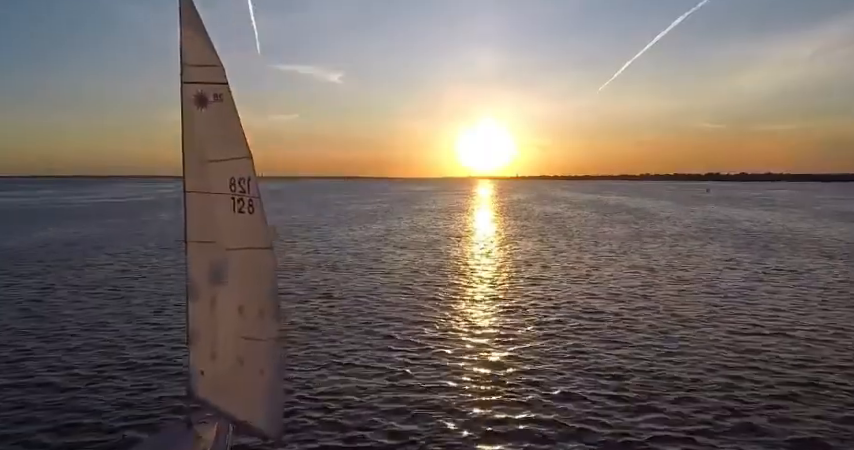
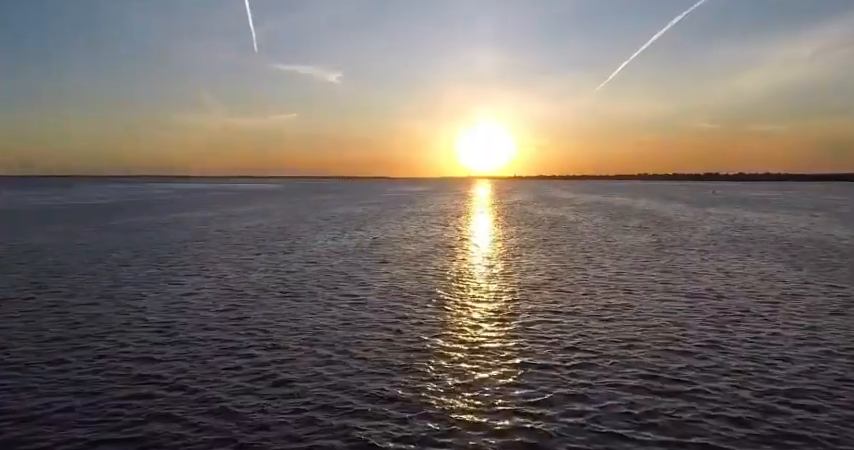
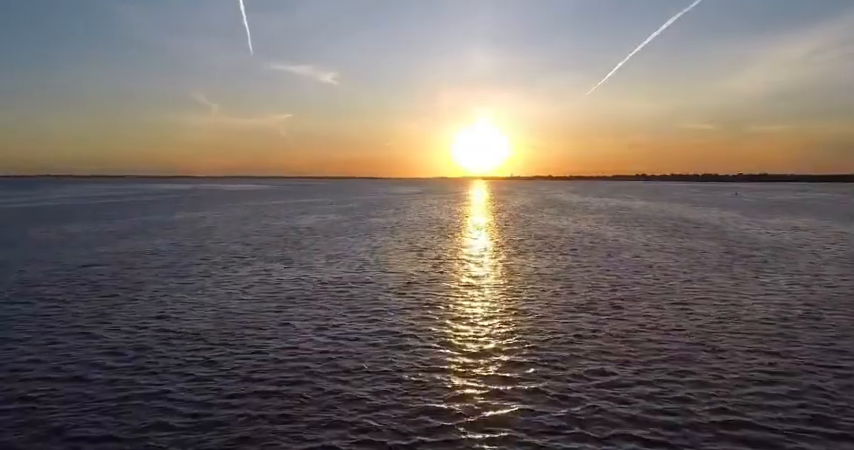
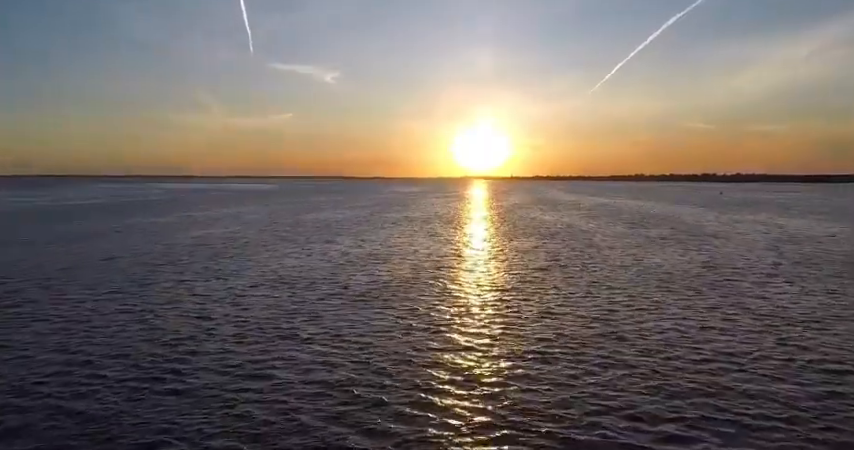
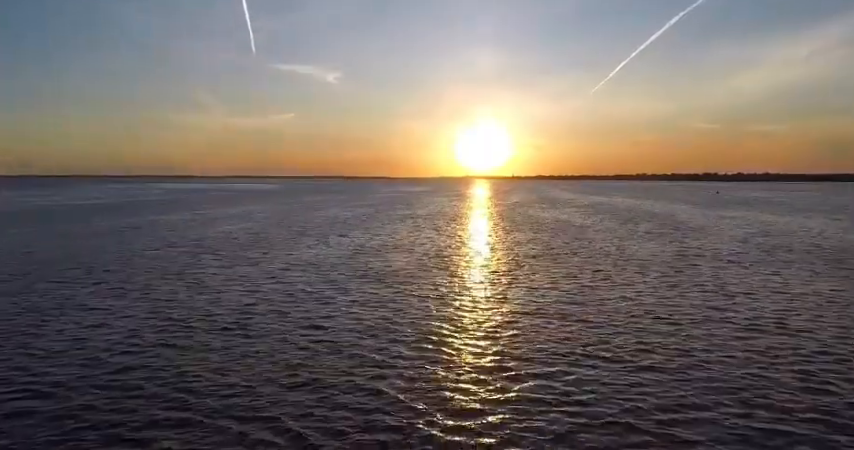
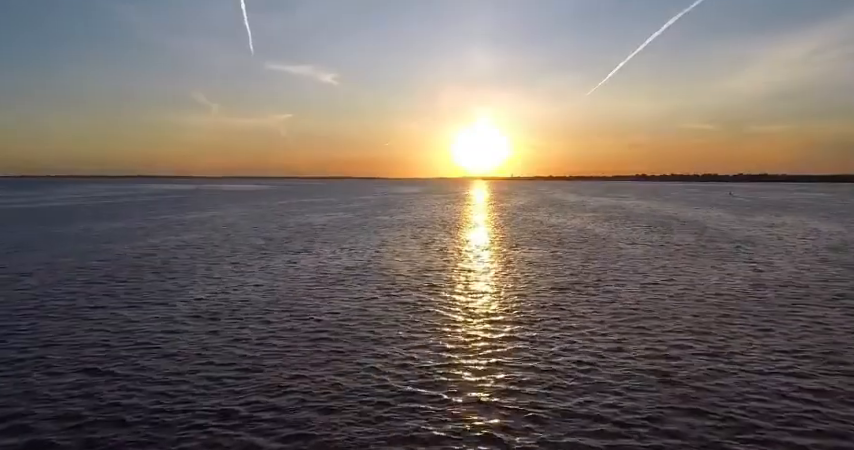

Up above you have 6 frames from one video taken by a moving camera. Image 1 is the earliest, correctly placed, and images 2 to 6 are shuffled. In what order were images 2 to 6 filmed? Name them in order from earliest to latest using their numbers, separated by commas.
2, 5, 4, 6, 3
